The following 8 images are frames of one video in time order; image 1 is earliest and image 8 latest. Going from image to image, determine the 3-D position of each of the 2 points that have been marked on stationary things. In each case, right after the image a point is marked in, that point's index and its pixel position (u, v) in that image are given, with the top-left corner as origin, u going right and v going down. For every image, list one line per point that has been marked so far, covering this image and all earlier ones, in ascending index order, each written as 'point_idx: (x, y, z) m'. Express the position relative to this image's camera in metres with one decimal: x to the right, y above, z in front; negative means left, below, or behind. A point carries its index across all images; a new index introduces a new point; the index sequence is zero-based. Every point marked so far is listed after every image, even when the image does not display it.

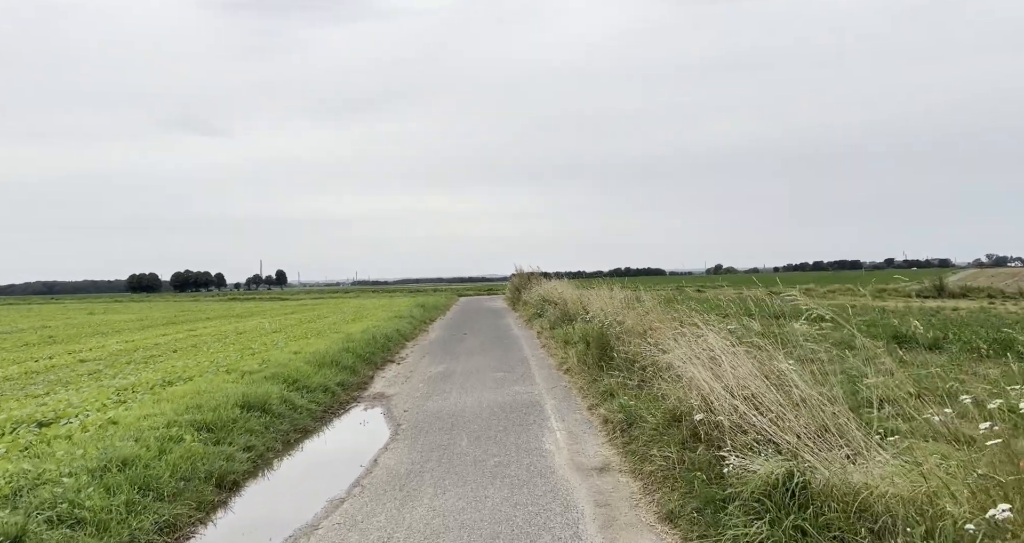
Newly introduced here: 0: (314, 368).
0: (-3.2, -1.6, +12.0) m
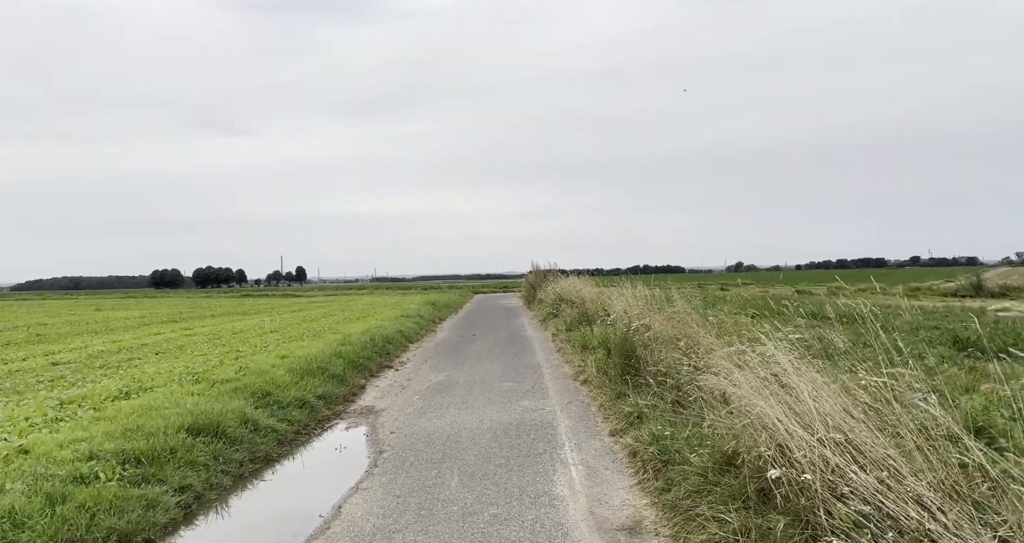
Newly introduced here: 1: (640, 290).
0: (-3.0, -1.5, +10.5) m
1: (+2.4, -0.3, +13.9) m
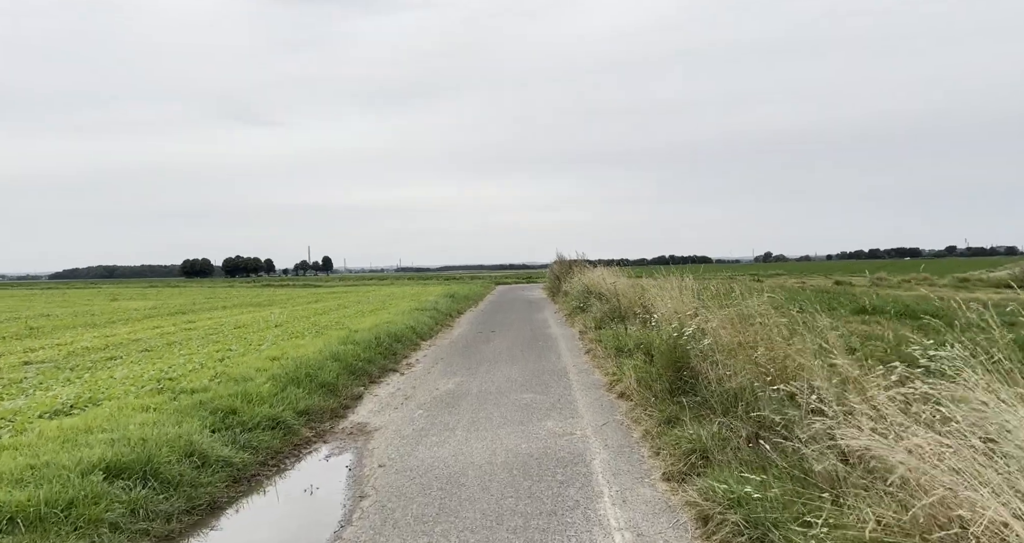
0: (-2.8, -1.4, +8.8) m
1: (+2.7, -0.2, +12.0) m
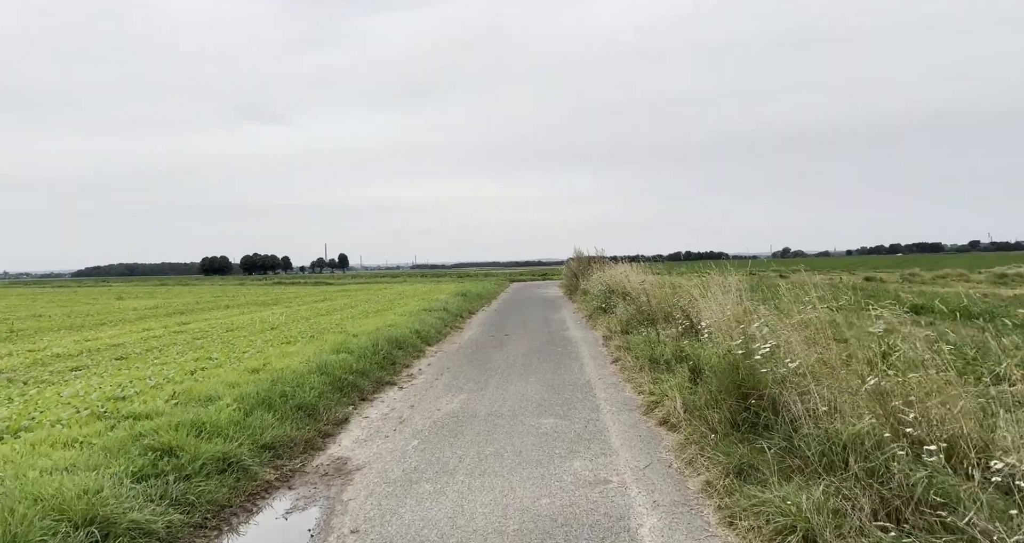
0: (-2.6, -1.4, +7.2) m
1: (+3.0, -0.1, +10.3) m
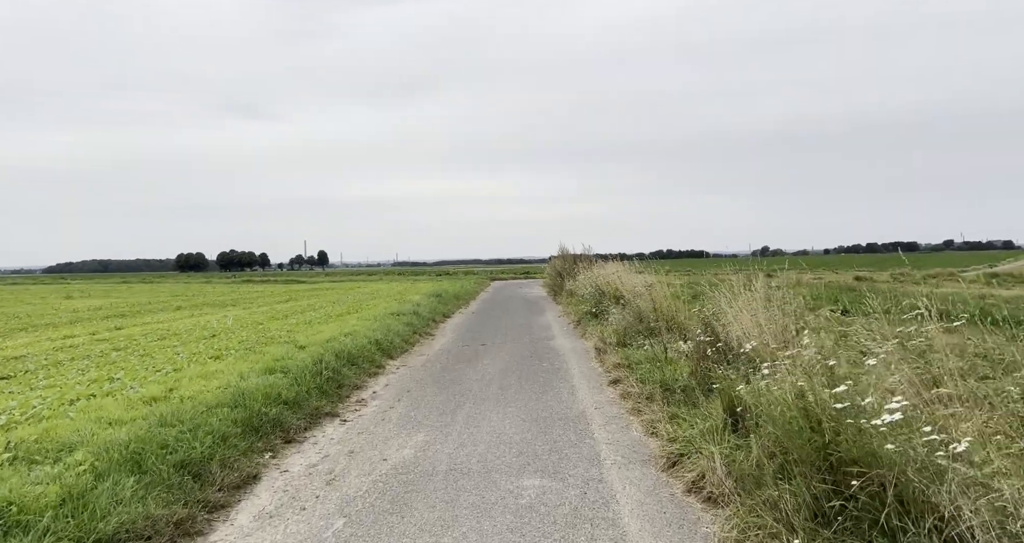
0: (-2.8, -1.4, +4.9) m
1: (+2.7, -0.1, +8.2) m
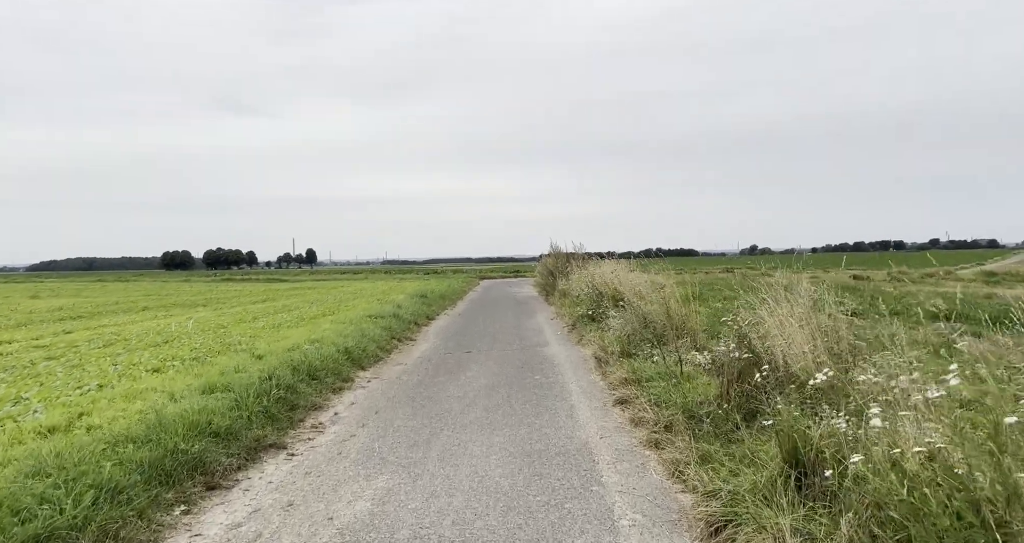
0: (-2.9, -1.4, +3.4) m
1: (+2.6, -0.1, +6.7) m
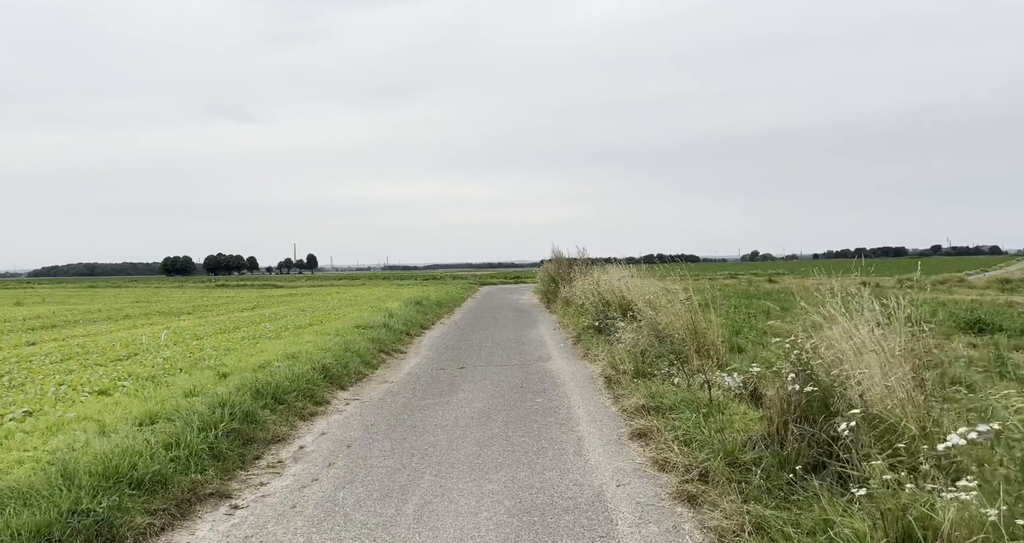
0: (-2.9, -1.4, +2.1) m
1: (+2.5, -0.2, +5.4) m
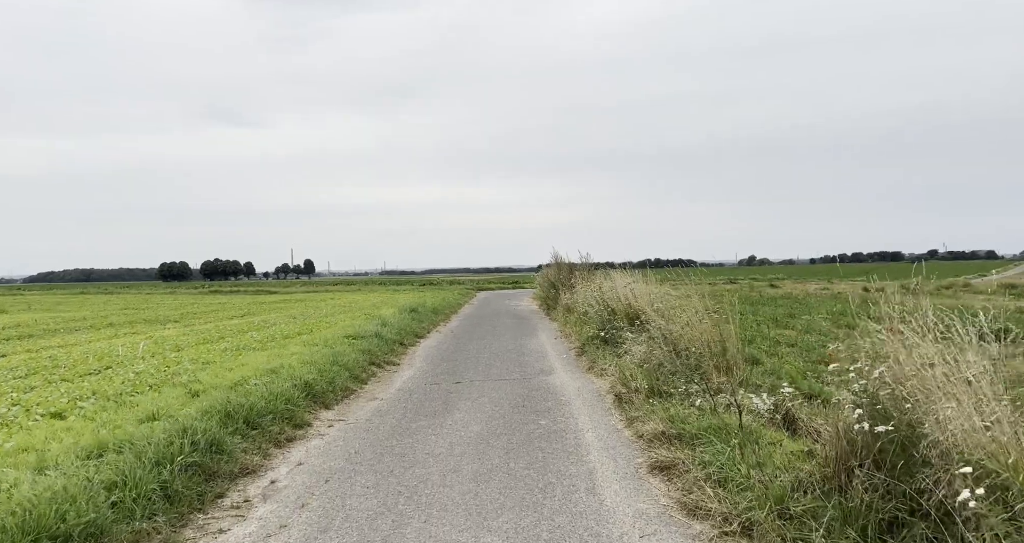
0: (-2.9, -1.5, +1.2) m
1: (+2.6, -0.3, +4.5) m
